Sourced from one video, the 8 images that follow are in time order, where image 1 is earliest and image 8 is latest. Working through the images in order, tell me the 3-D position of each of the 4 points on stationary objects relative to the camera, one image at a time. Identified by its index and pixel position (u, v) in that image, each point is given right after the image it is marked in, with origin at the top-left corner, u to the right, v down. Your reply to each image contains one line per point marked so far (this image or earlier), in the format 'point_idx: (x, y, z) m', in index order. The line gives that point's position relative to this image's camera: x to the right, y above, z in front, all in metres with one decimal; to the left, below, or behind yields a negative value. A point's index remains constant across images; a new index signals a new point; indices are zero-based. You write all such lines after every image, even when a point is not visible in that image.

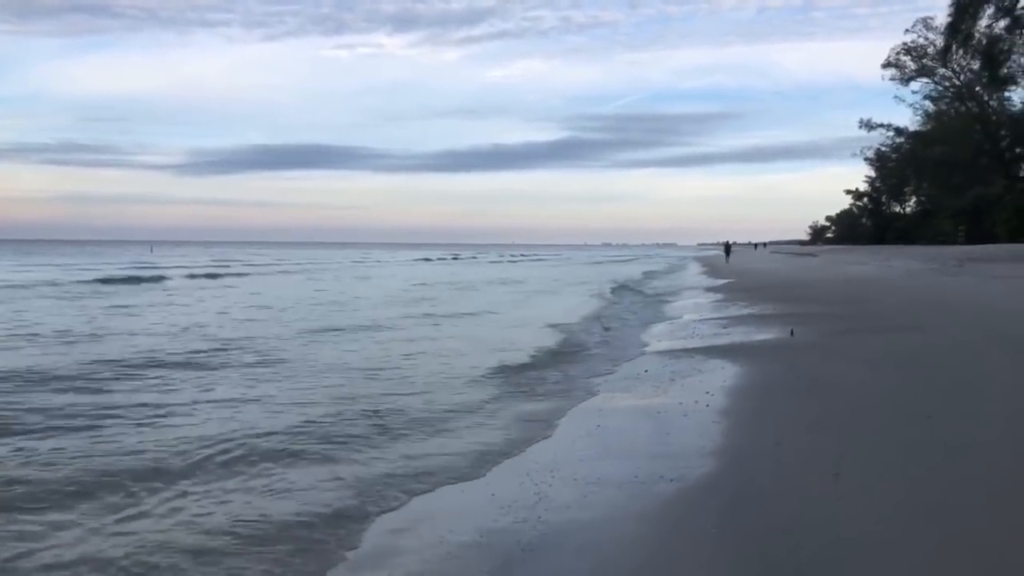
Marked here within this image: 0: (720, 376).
0: (+2.1, -1.0, +9.2) m
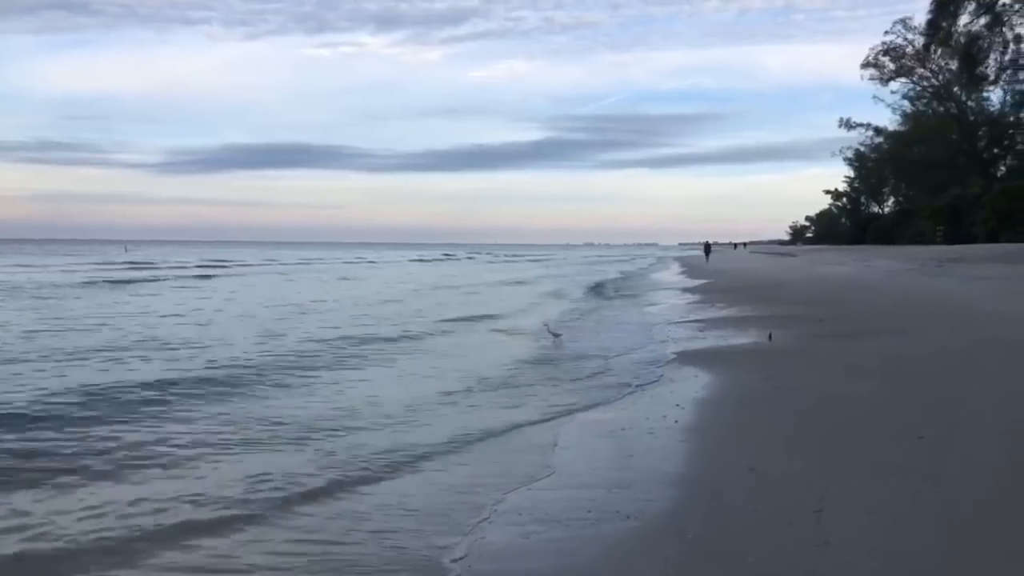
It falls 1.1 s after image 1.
0: (+1.9, -1.0, +8.4) m
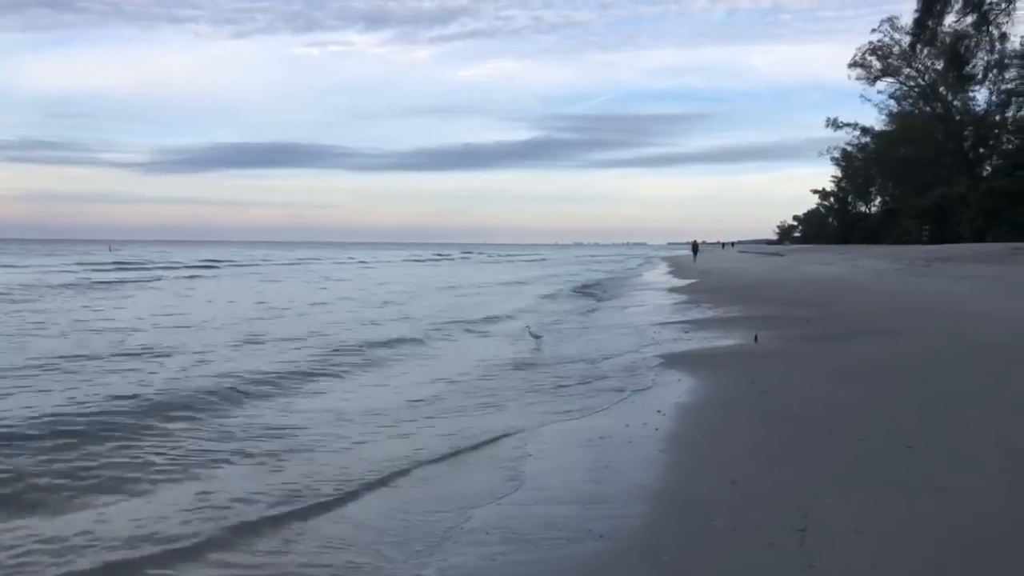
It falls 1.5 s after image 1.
0: (+1.7, -1.1, +8.2) m
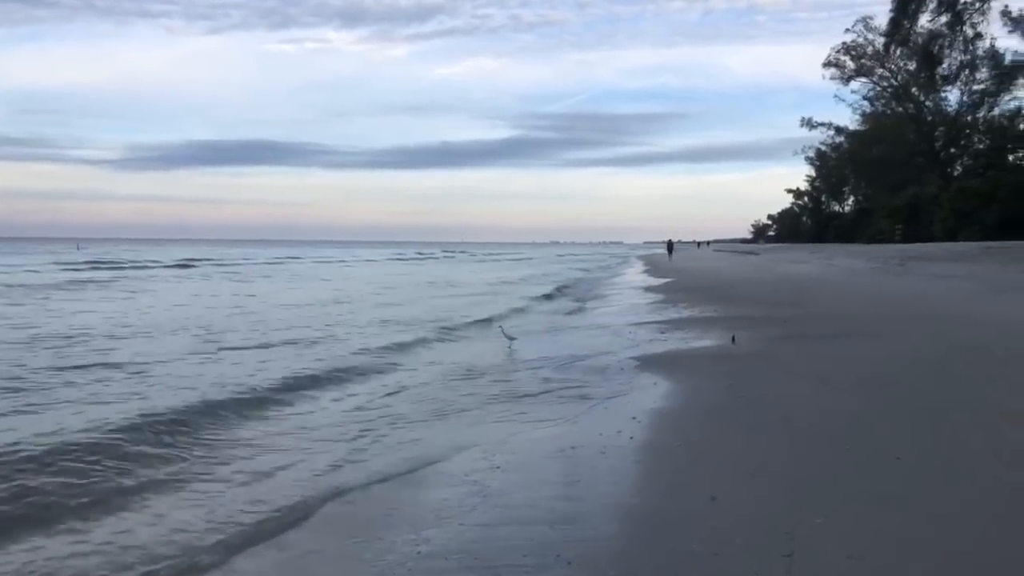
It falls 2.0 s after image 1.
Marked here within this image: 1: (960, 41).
0: (+1.4, -1.1, +7.8) m
1: (+9.0, +4.9, +15.8) m
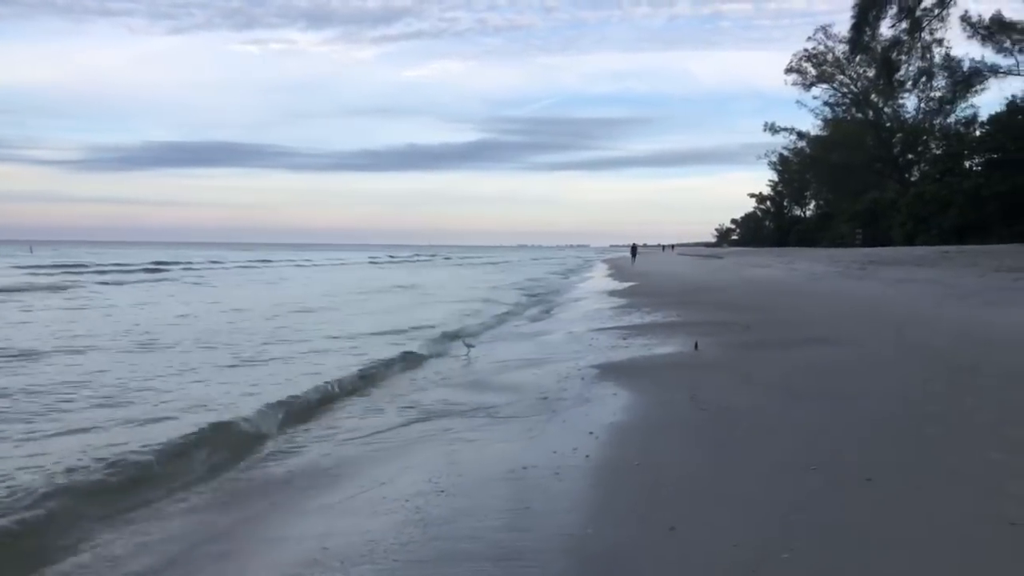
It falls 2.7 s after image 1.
0: (+0.9, -1.1, +7.5) m
1: (+8.2, +4.9, +15.7) m
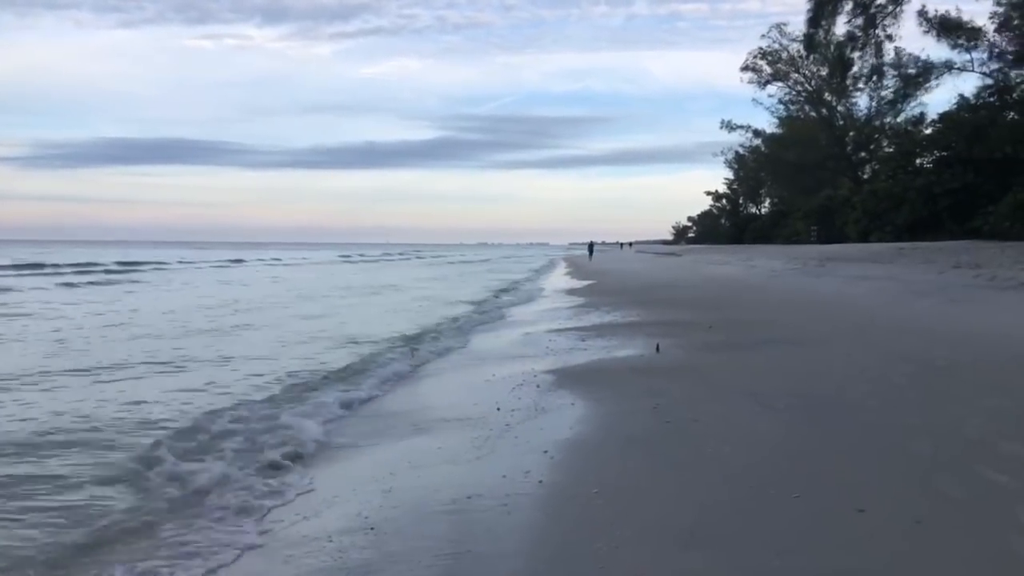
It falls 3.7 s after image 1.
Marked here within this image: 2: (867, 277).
0: (+0.5, -1.1, +6.8) m
1: (+7.3, +4.9, +15.4) m
2: (+9.0, +0.3, +19.8) m
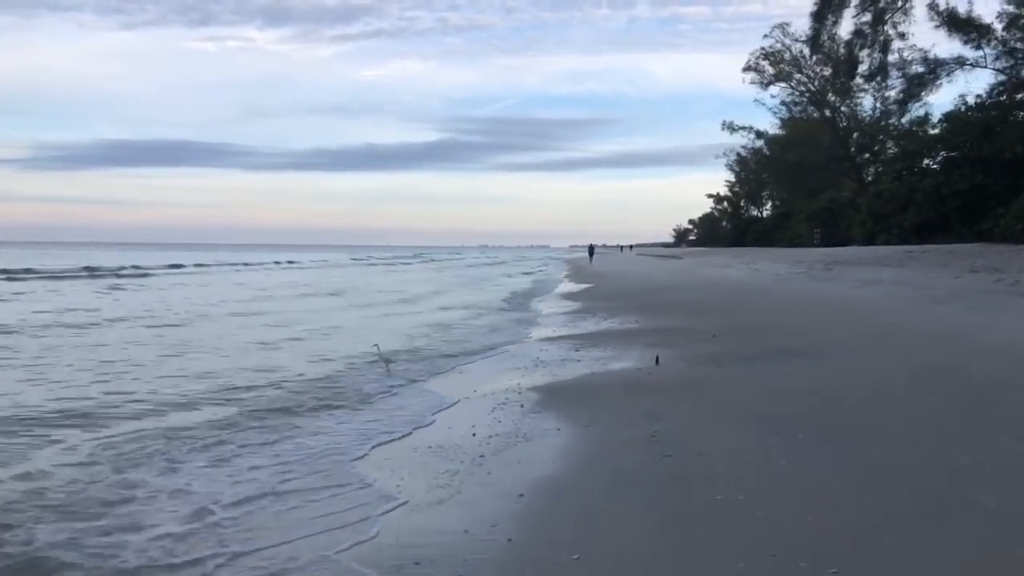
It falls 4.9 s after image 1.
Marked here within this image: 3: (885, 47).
0: (+0.3, -1.2, +5.8) m
1: (+7.1, +4.8, +14.5) m
2: (+8.8, +0.2, +18.9) m
3: (+8.0, +5.1, +16.9) m
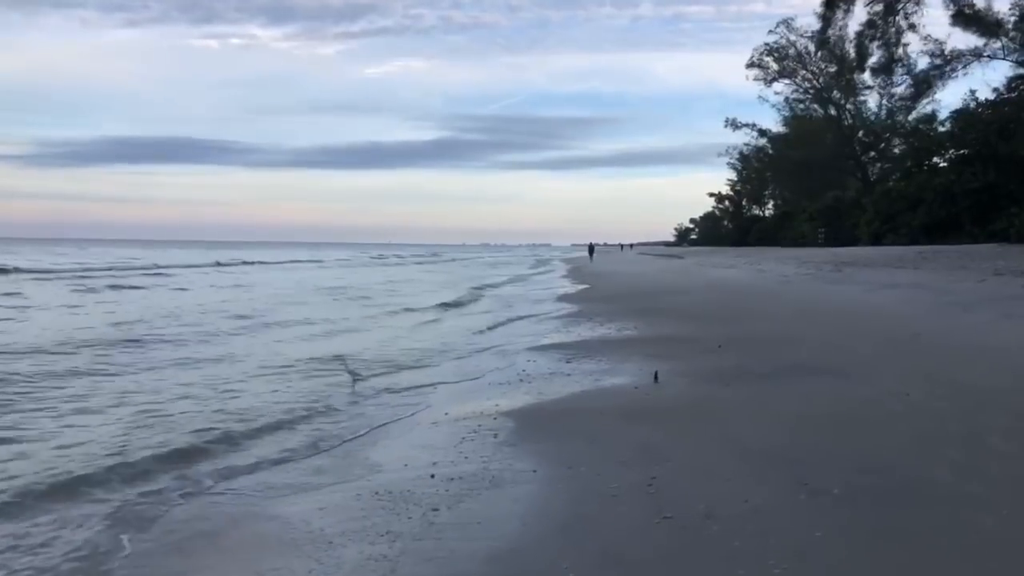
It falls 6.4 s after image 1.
0: (0.0, -1.3, +4.7) m
1: (+6.9, +4.7, +13.3) m
2: (+8.6, +0.1, +17.7) m
3: (+7.8, +5.0, +15.7) m
